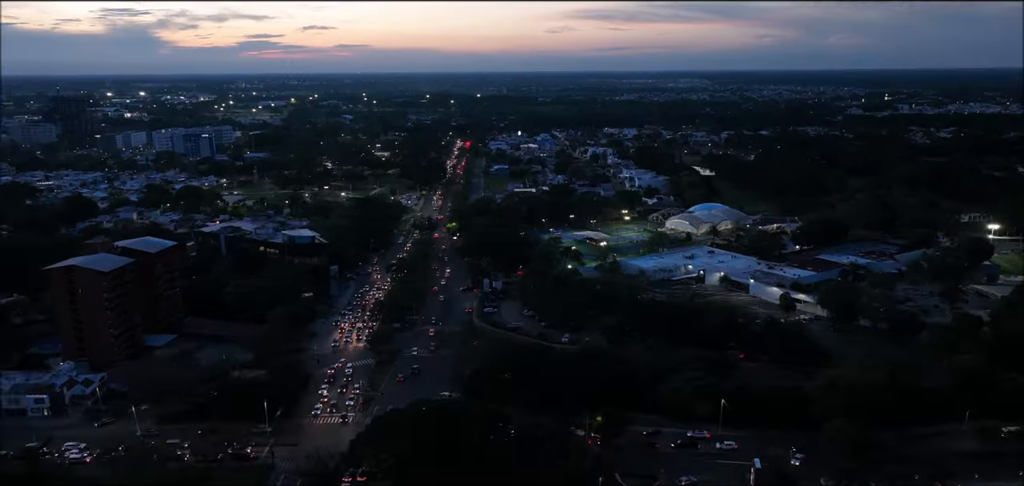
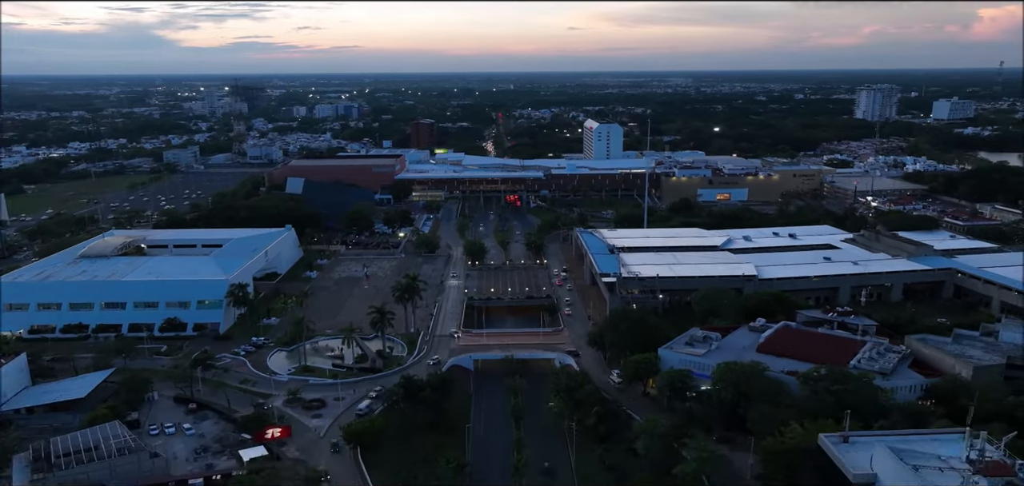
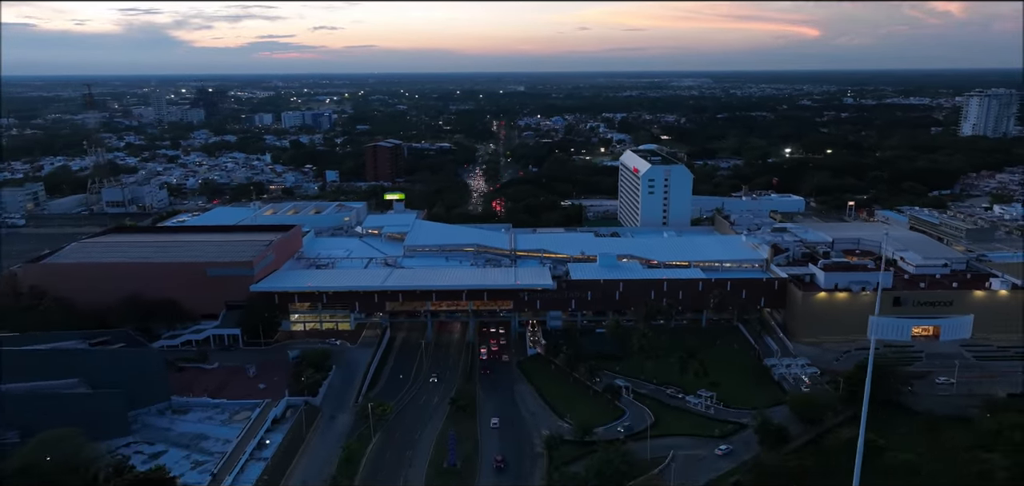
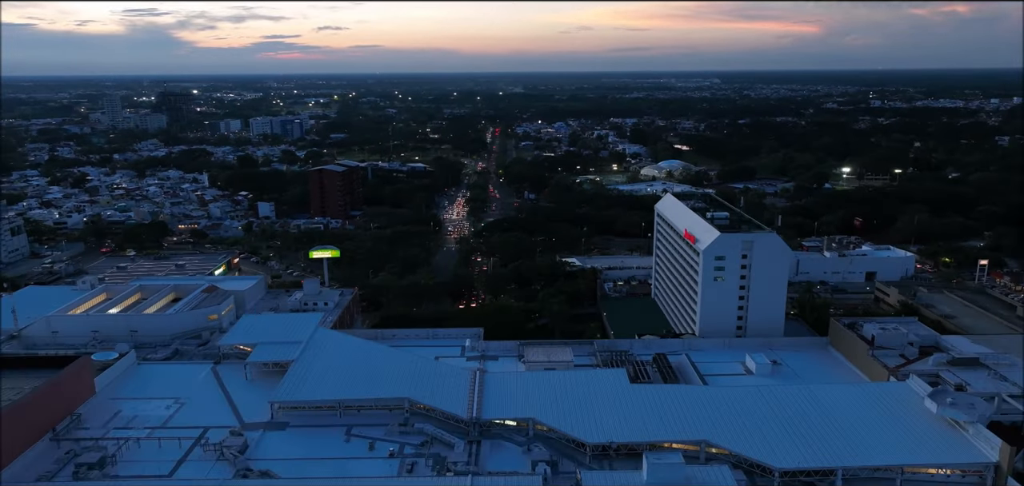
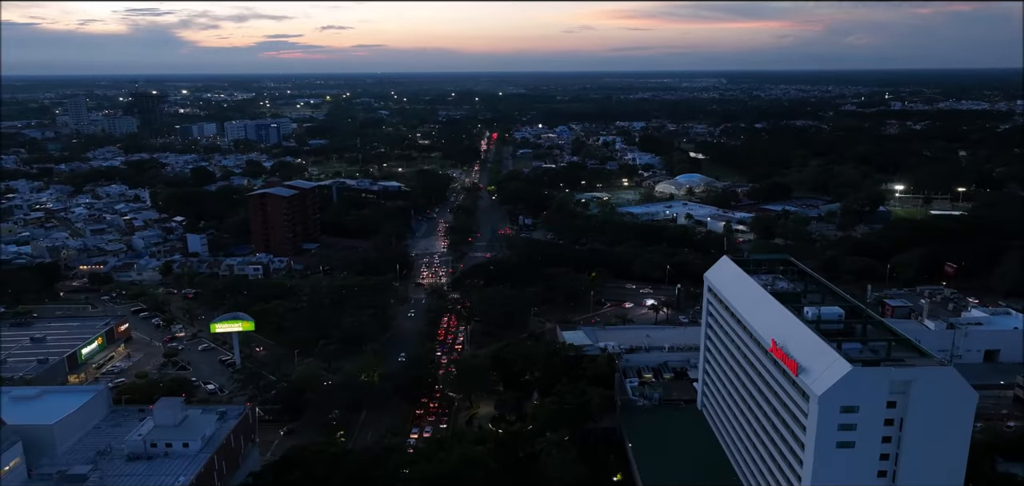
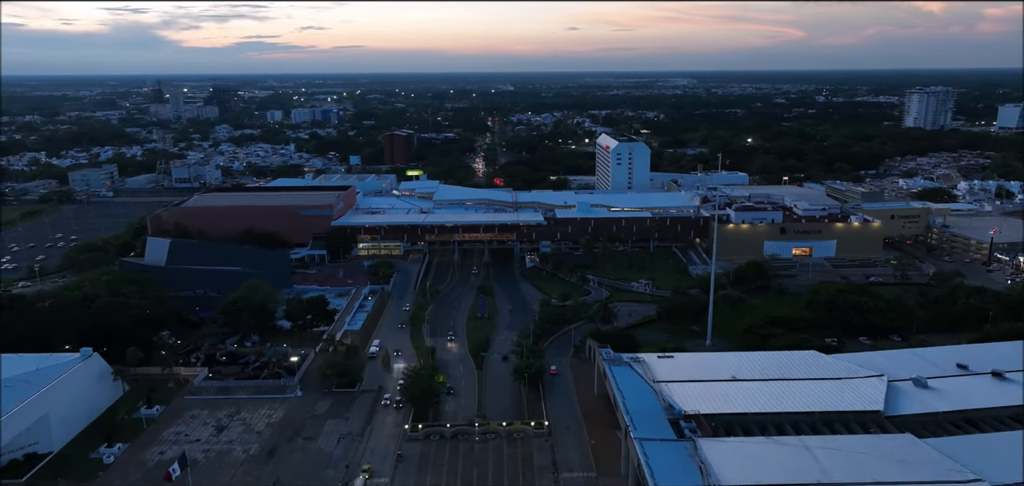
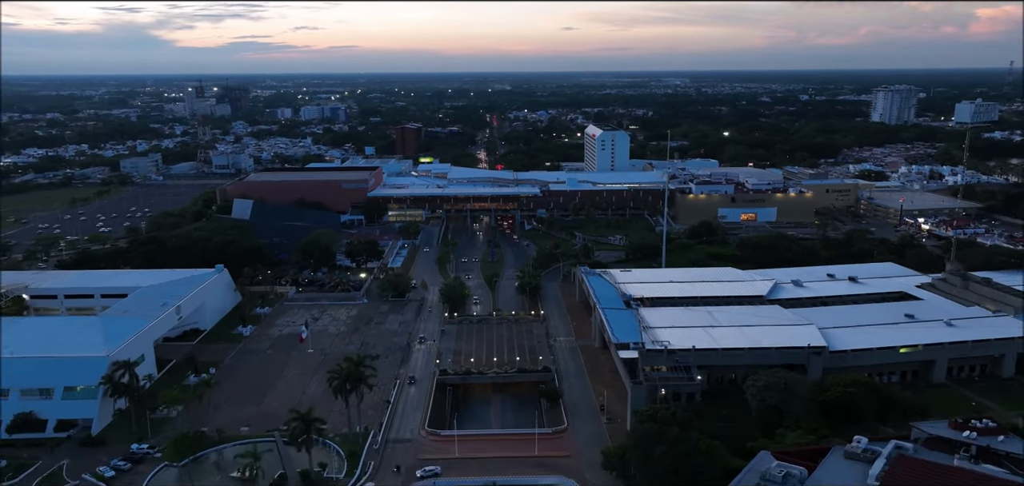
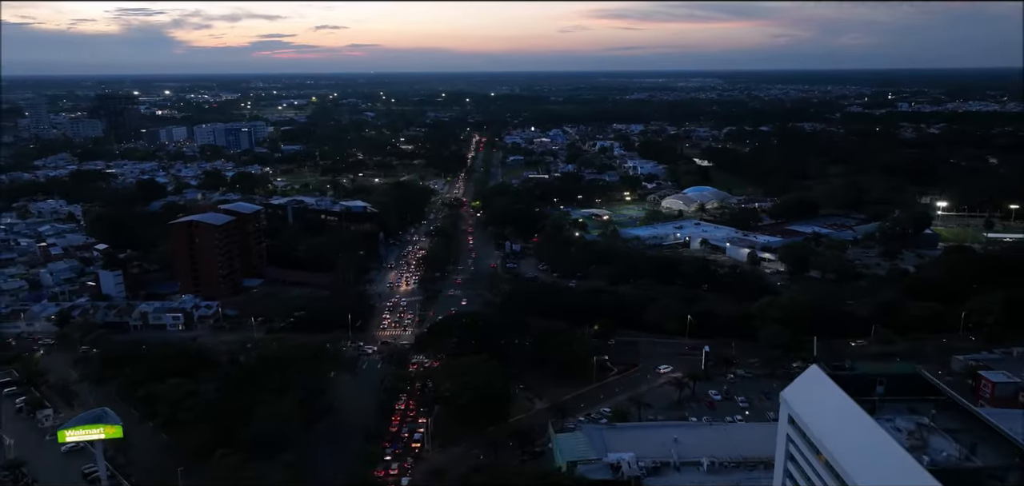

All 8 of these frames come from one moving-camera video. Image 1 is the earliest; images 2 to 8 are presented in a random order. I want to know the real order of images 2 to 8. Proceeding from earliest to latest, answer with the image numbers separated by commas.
8, 5, 4, 3, 6, 7, 2
